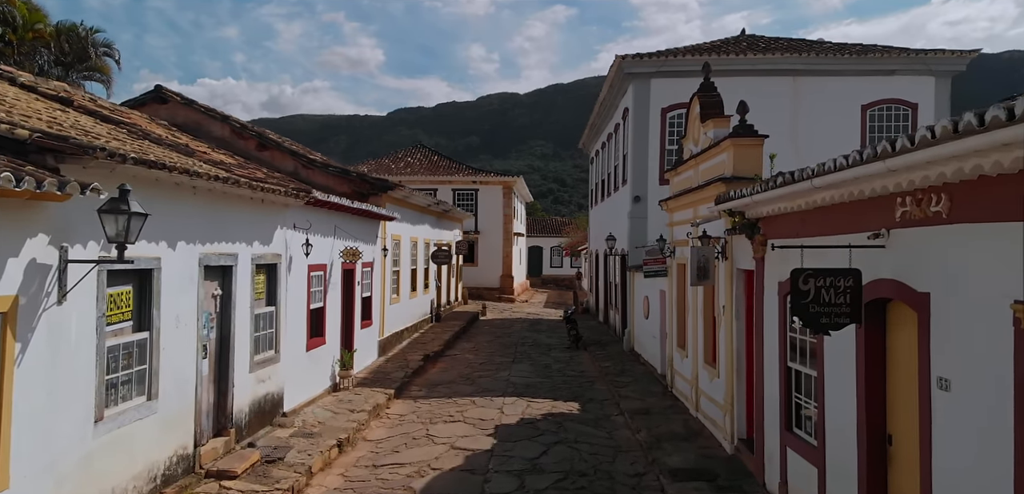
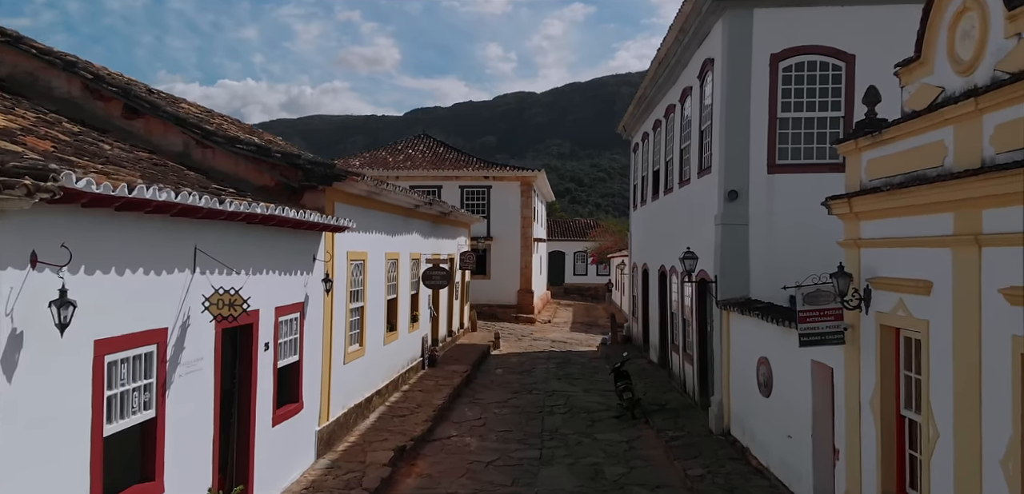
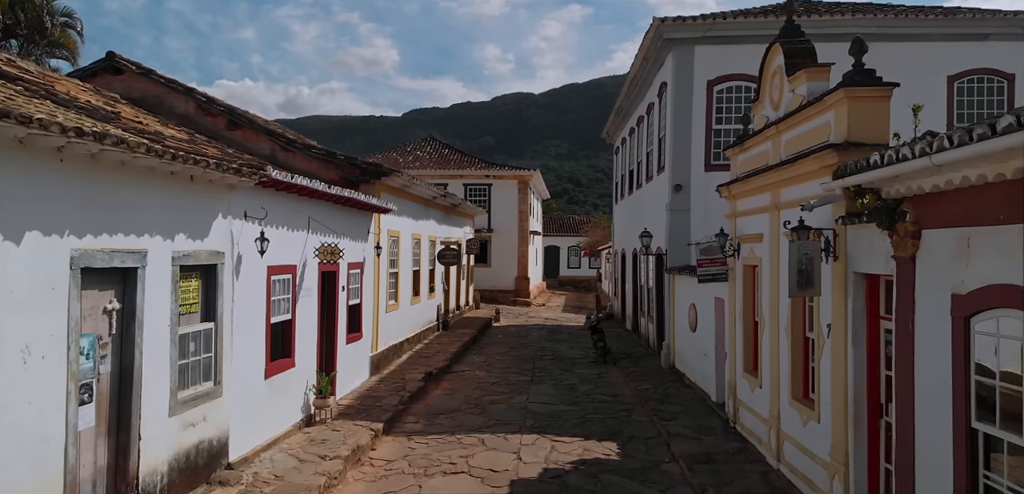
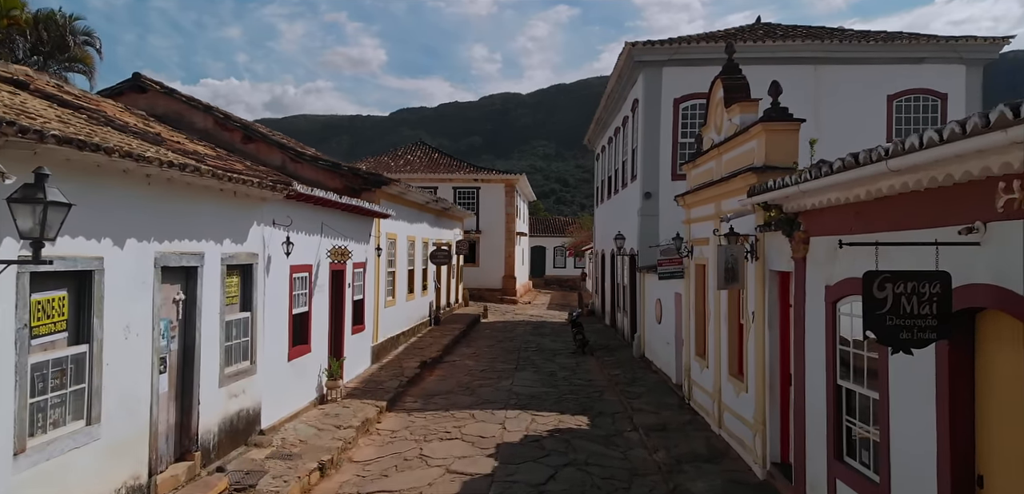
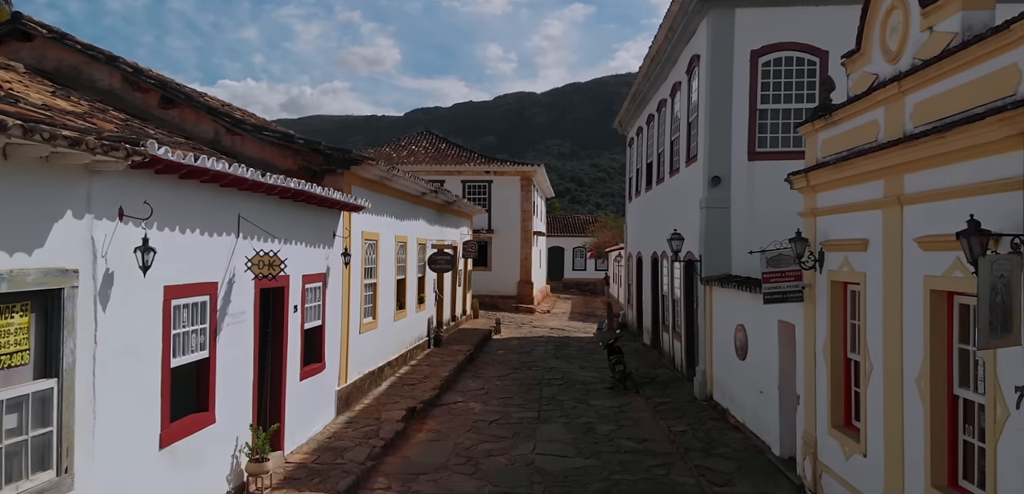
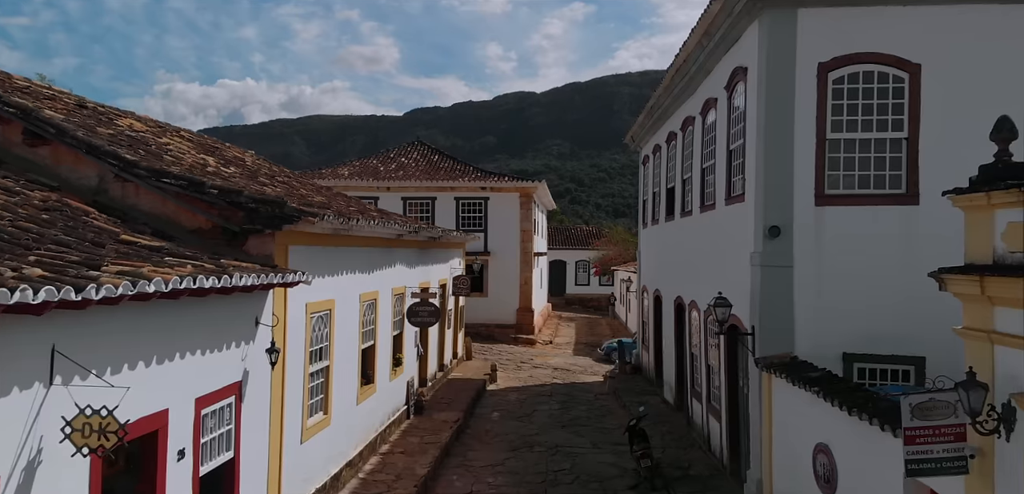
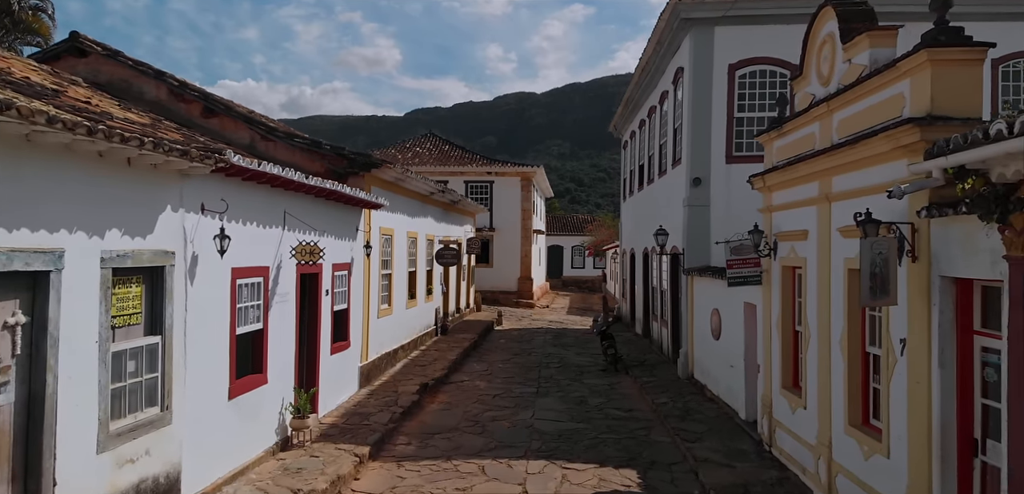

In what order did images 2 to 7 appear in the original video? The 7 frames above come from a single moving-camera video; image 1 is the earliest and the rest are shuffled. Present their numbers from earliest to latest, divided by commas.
4, 3, 7, 5, 2, 6
